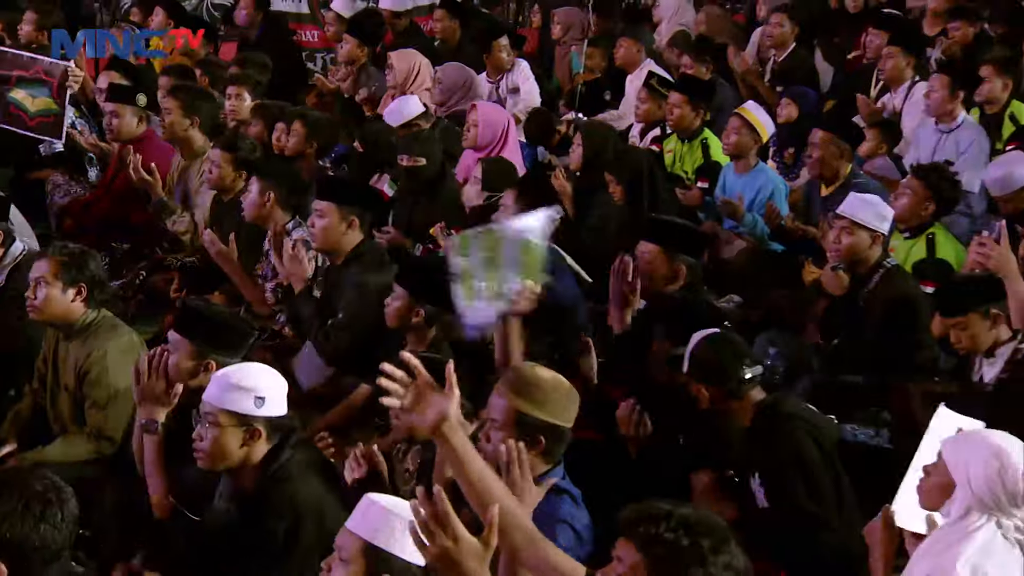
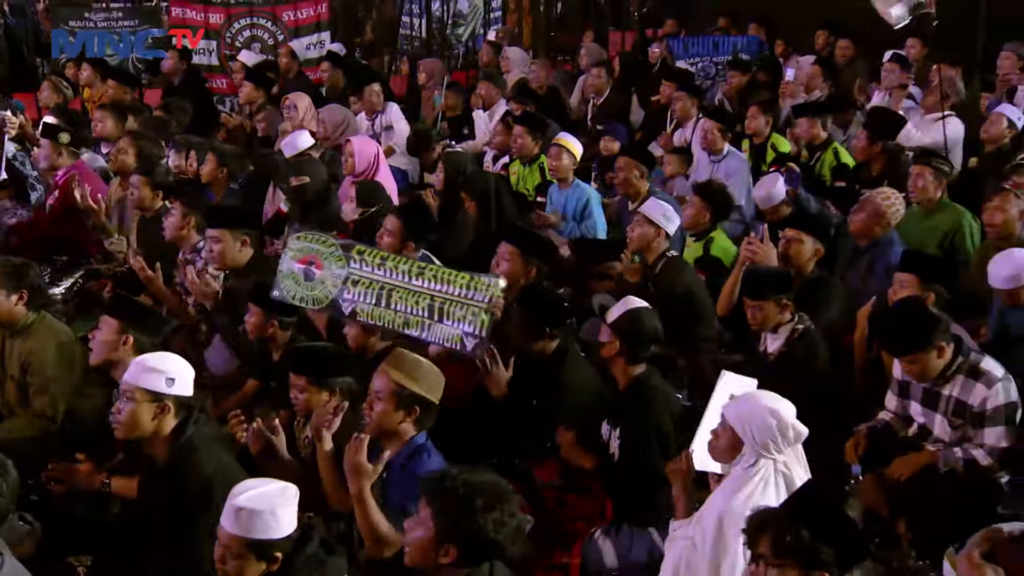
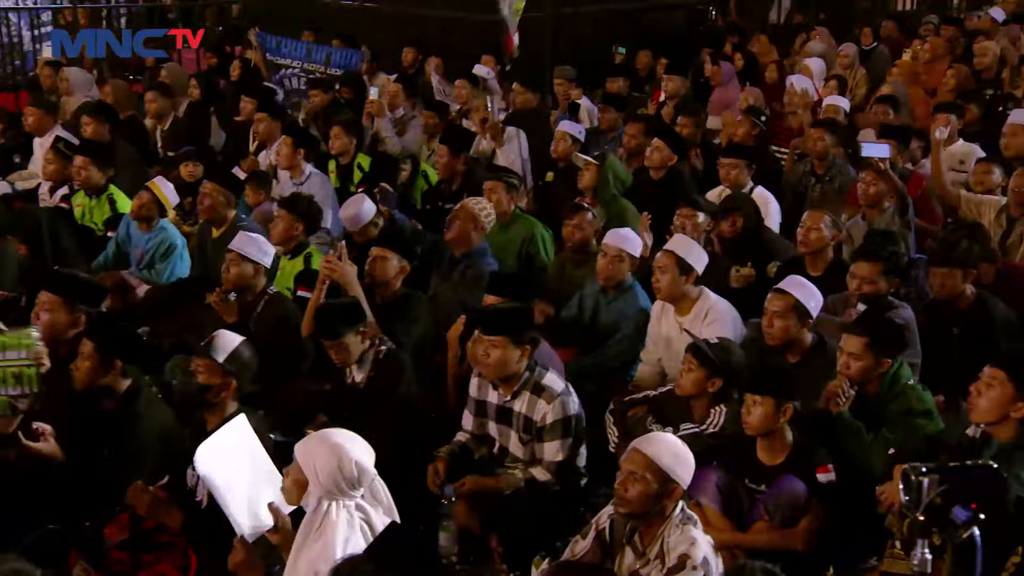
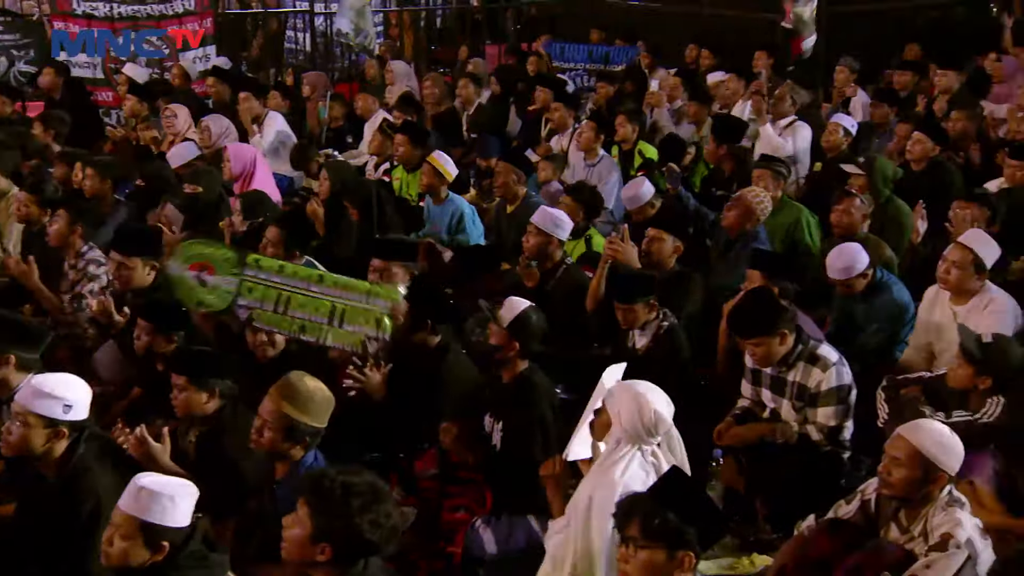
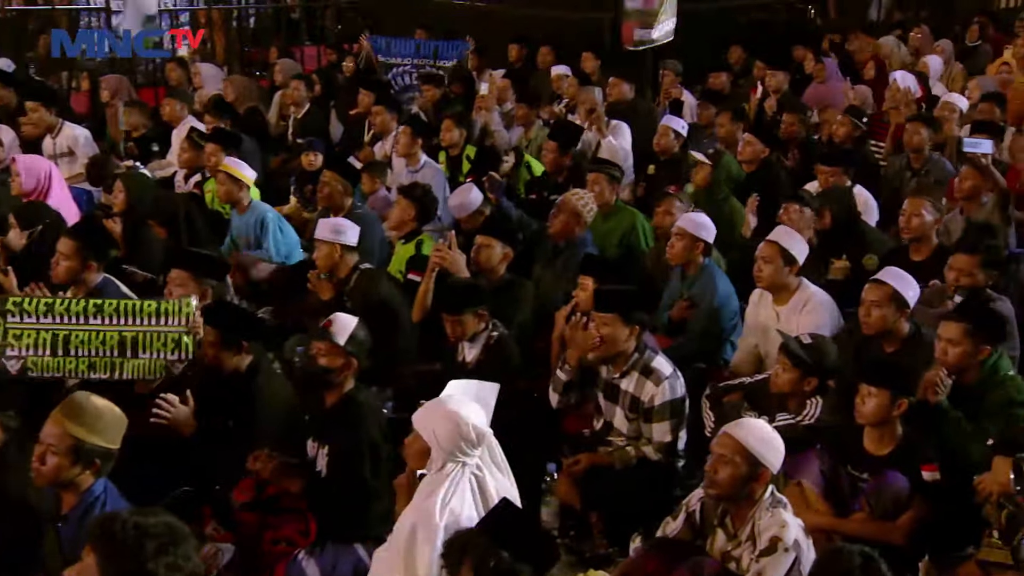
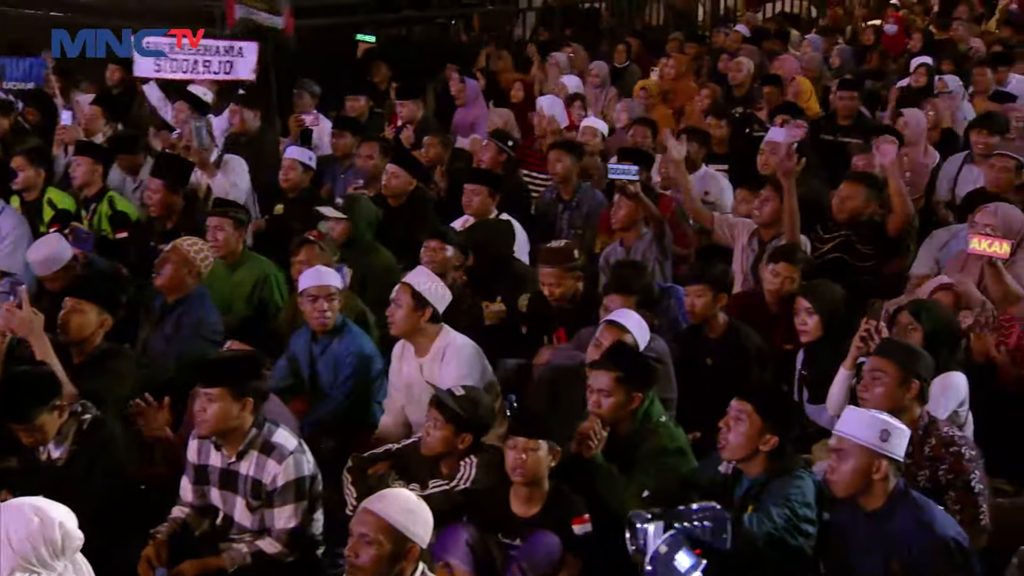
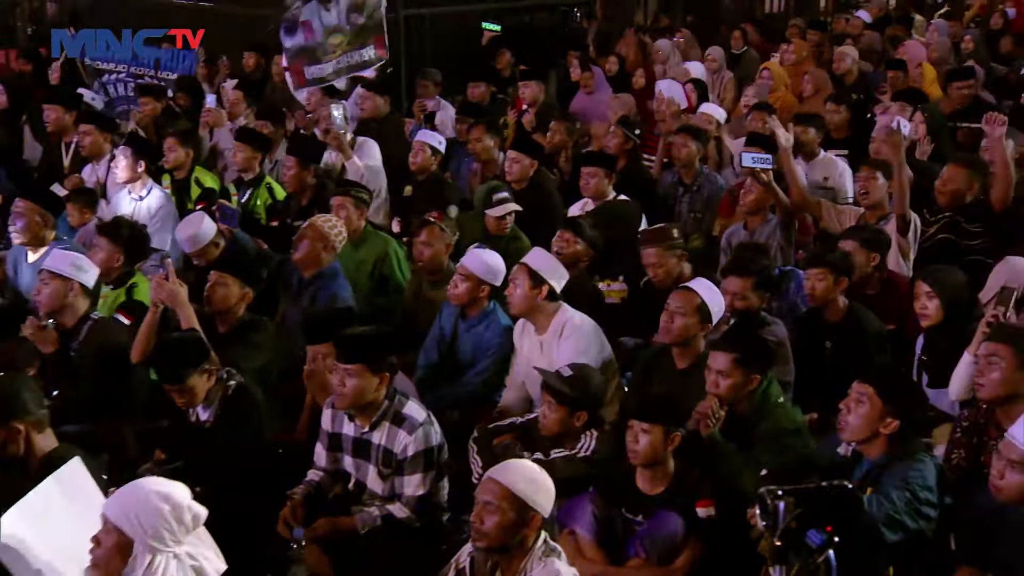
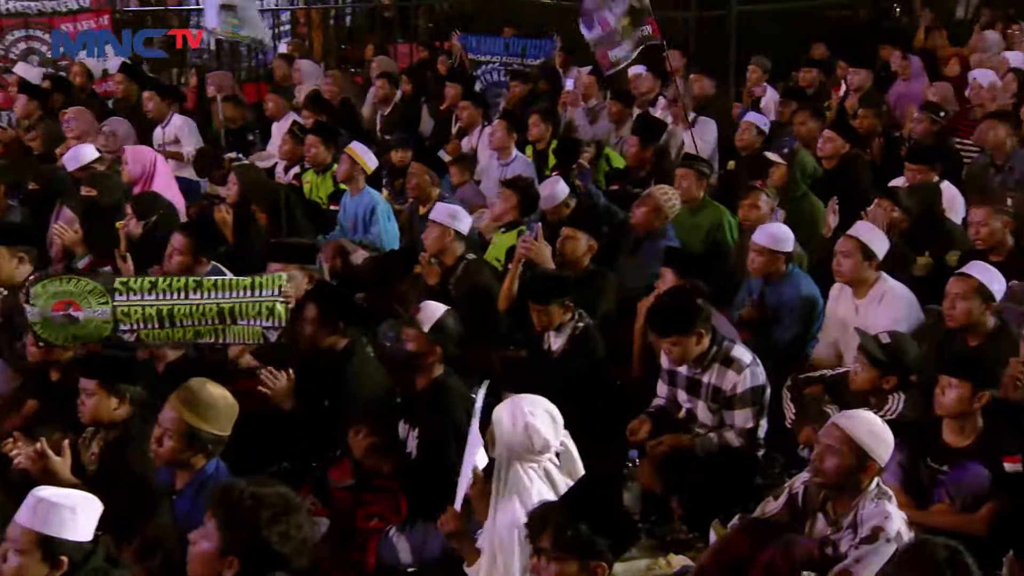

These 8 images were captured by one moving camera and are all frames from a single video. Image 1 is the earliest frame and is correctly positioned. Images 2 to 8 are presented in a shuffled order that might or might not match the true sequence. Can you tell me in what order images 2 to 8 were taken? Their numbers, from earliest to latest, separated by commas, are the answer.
2, 4, 8, 5, 3, 7, 6
